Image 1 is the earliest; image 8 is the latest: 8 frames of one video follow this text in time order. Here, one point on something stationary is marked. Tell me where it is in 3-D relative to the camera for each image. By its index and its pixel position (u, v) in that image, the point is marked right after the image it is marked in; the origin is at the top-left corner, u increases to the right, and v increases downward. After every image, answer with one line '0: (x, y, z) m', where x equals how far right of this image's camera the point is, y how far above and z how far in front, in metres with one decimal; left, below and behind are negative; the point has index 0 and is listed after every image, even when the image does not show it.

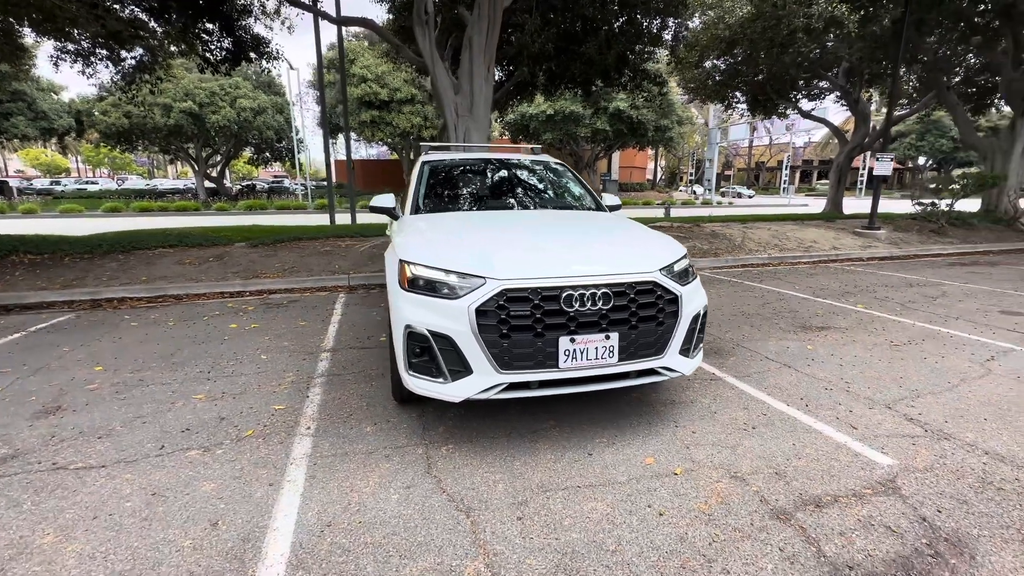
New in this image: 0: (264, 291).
0: (-3.8, 0.0, +7.2) m
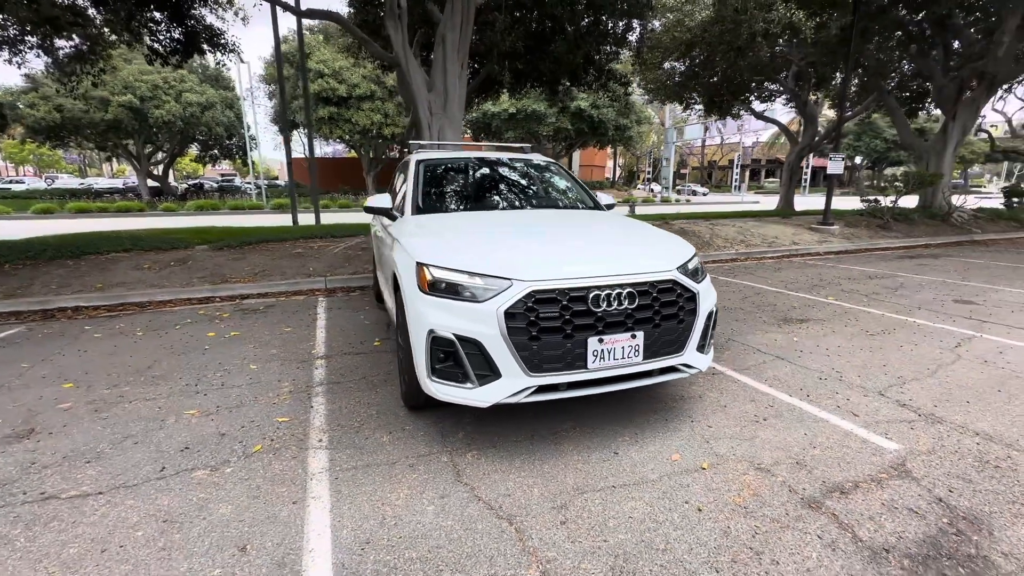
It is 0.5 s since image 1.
0: (-4.0, -0.1, +6.8) m
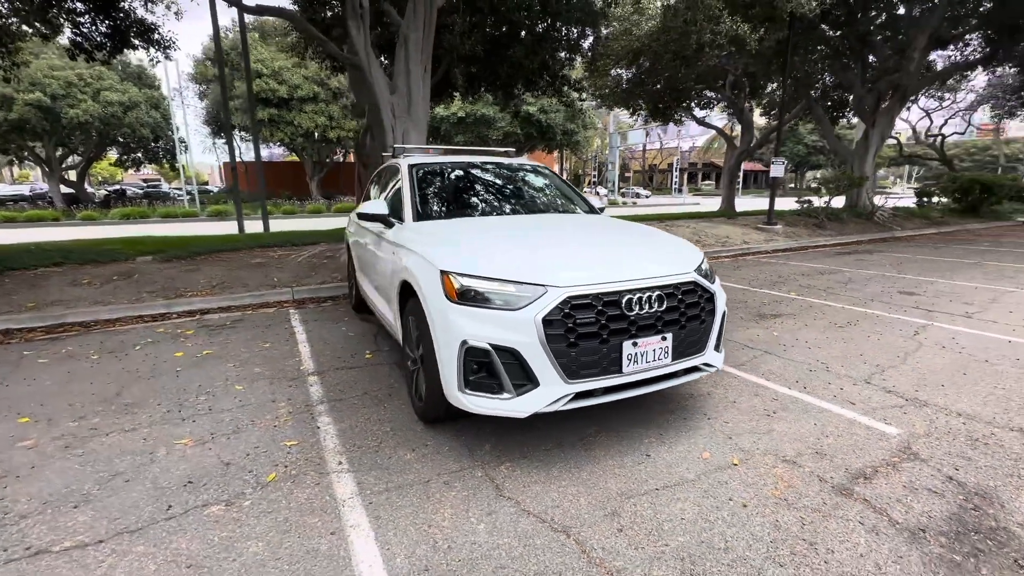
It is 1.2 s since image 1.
0: (-4.3, -0.3, +6.3) m
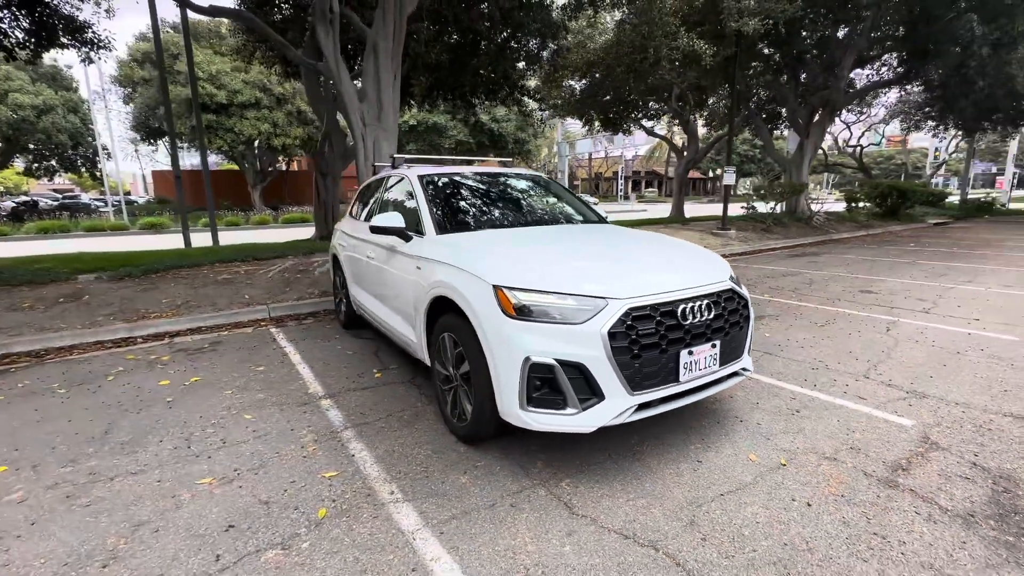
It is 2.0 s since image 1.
0: (-4.3, -0.6, +5.8) m
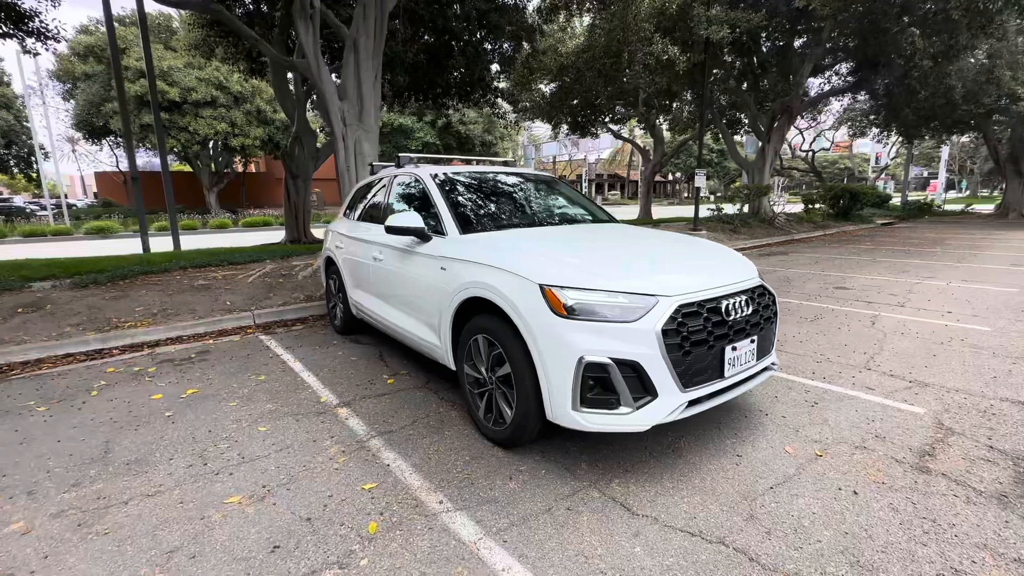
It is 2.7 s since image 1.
0: (-4.3, -0.7, +5.4) m
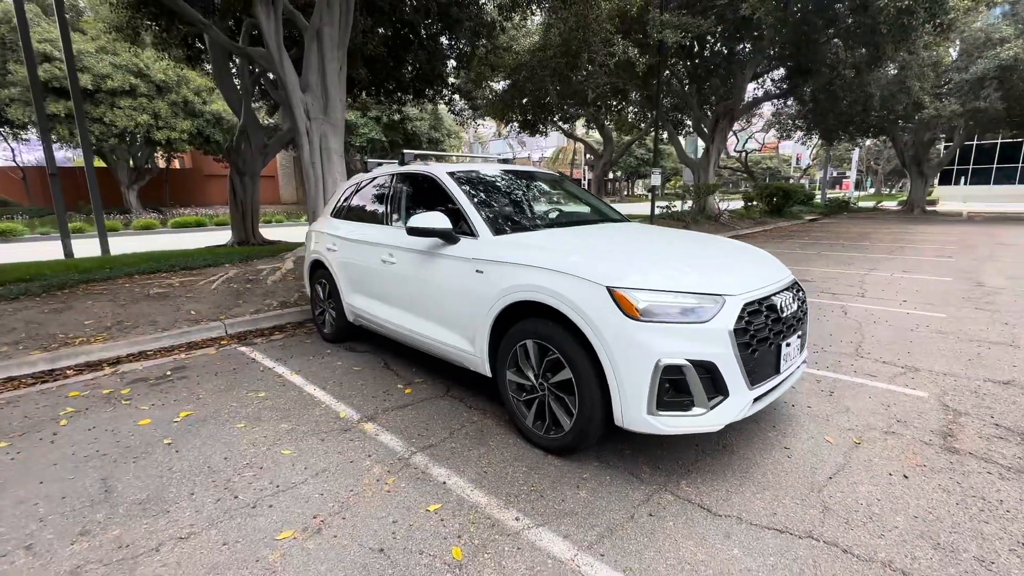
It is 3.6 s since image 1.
0: (-4.2, -0.8, +4.8) m
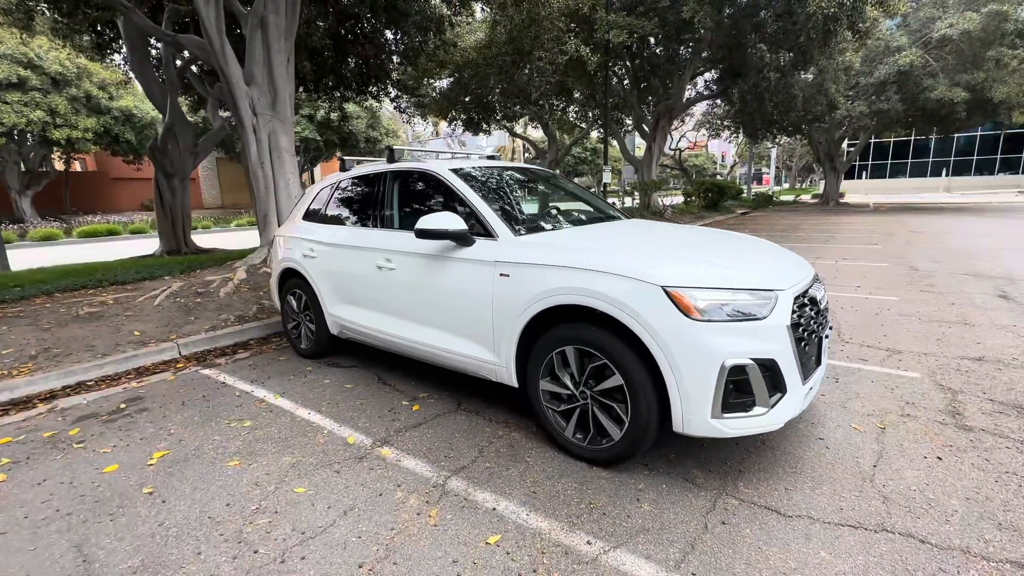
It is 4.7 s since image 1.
0: (-4.2, -1.0, +4.0) m
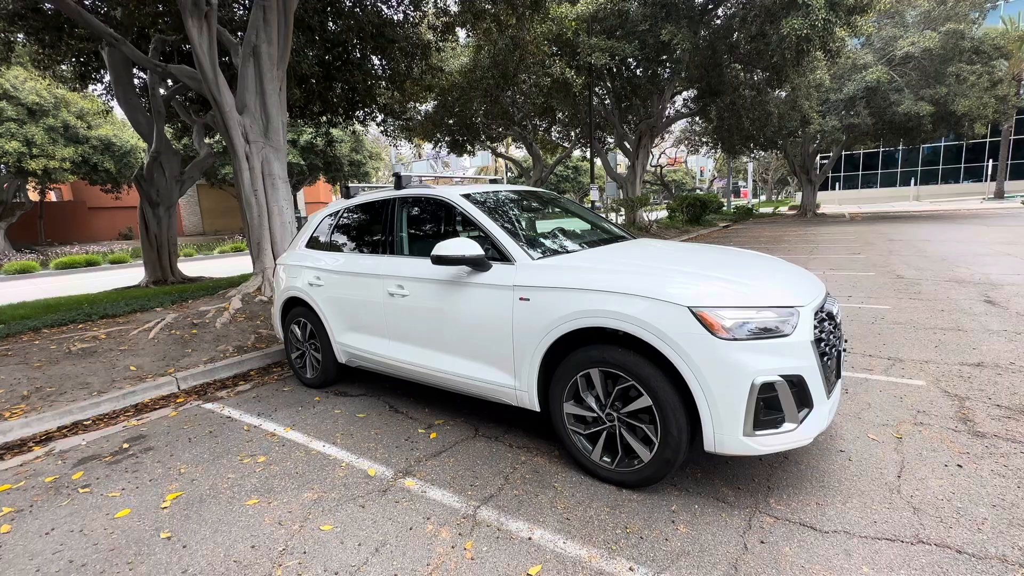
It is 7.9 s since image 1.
0: (-4.1, -1.3, +3.9) m
